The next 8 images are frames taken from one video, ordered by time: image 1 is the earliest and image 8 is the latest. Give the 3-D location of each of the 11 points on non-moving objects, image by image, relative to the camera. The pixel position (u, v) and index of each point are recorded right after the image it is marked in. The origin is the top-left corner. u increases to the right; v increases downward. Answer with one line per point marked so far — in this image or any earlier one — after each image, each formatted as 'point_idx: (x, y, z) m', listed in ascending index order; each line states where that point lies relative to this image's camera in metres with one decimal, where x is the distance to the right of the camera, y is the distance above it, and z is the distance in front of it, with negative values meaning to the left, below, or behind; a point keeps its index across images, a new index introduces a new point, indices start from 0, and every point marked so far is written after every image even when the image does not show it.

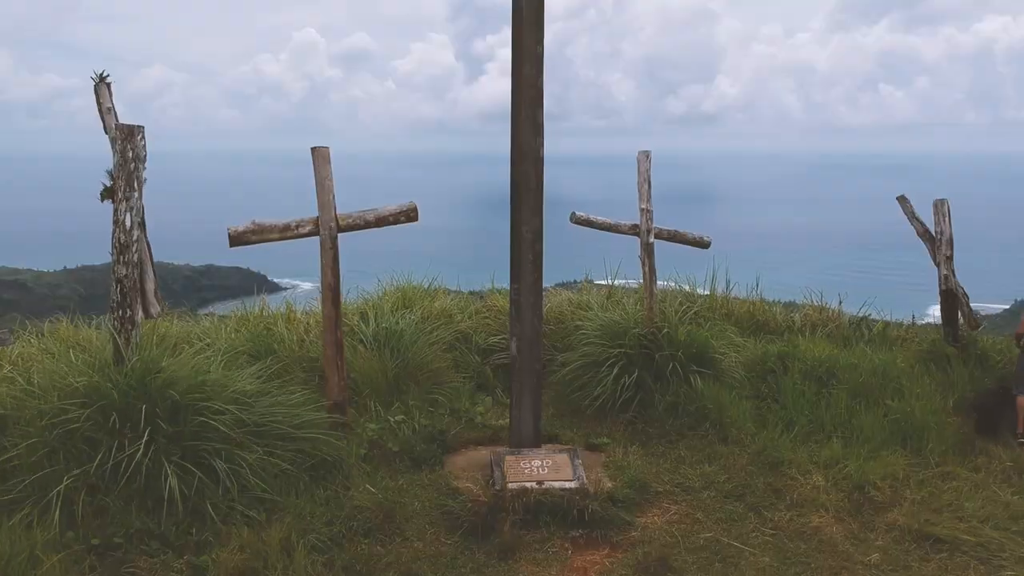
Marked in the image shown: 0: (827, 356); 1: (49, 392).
0: (+1.0, -0.2, +3.4) m
1: (-1.1, -0.2, +2.4) m
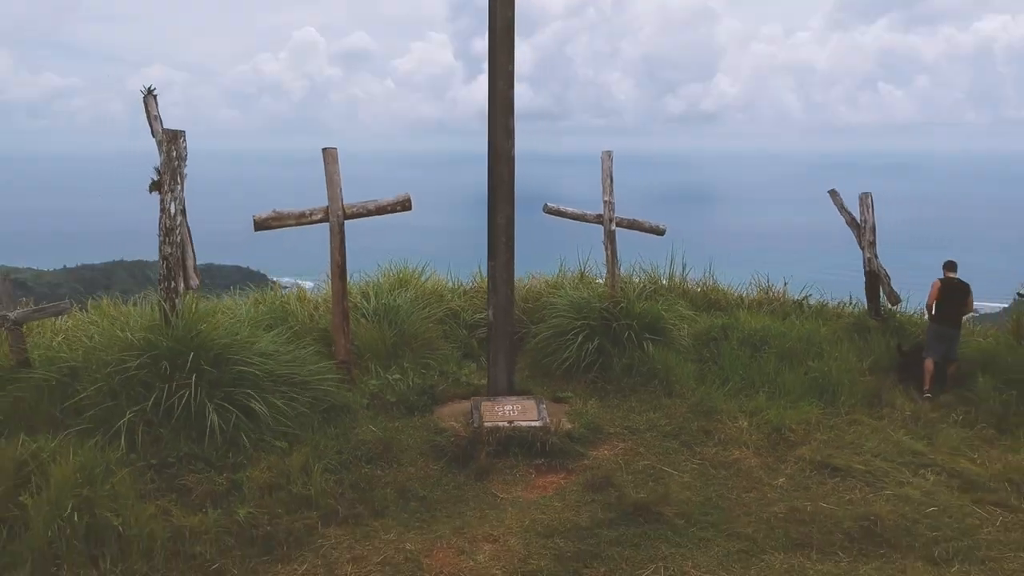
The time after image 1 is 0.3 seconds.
0: (+0.9, -0.1, +3.9) m
1: (-1.1, -0.2, +3.0) m
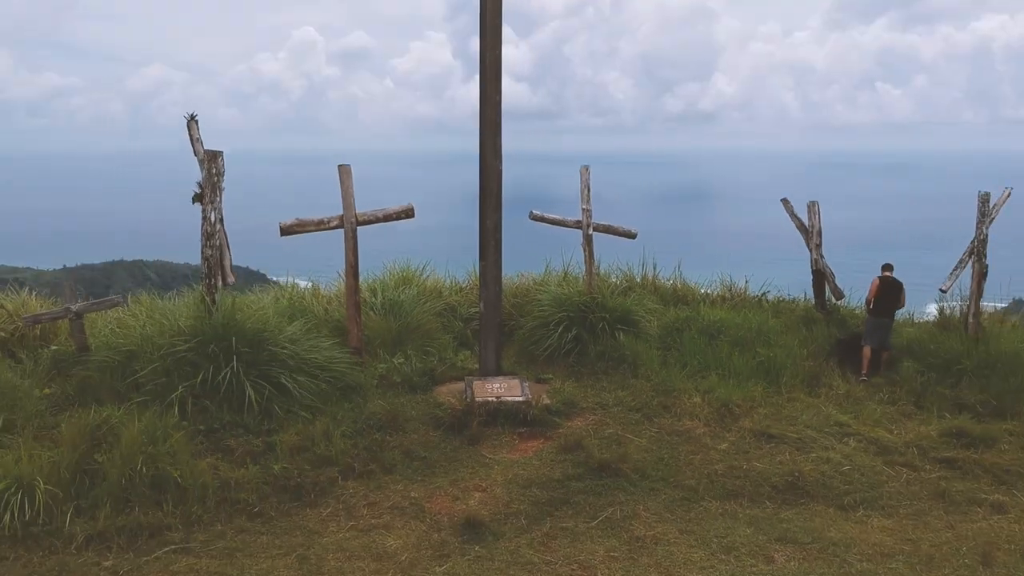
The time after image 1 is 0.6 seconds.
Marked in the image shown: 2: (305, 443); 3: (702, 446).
0: (+0.9, -0.1, +4.5) m
1: (-1.2, -0.2, +3.5) m
2: (-0.6, -0.5, +3.2) m
3: (+0.6, -0.5, +3.4) m
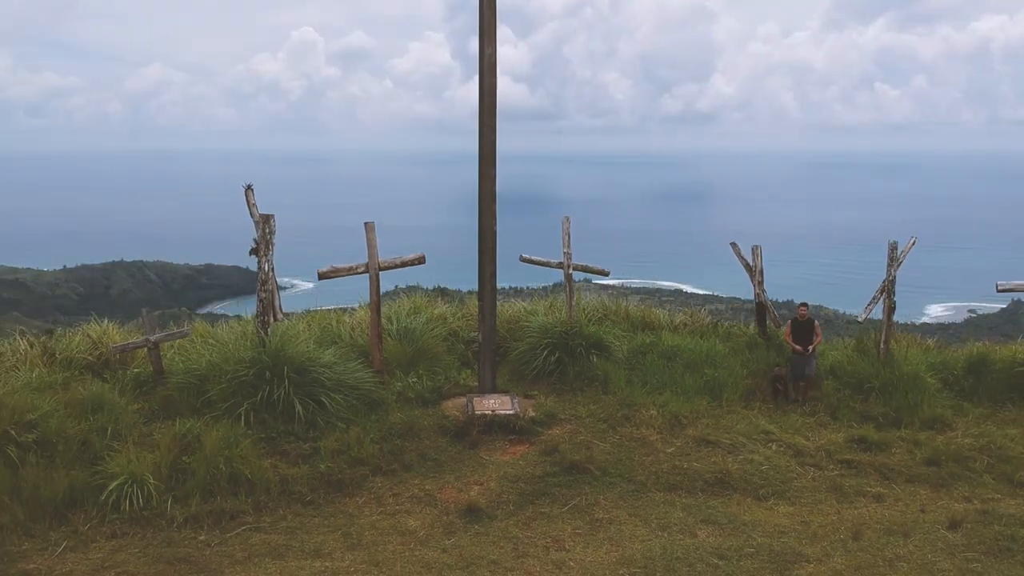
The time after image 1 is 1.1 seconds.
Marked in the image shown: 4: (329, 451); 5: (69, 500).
0: (+0.8, -0.3, +5.4) m
1: (-1.2, -0.3, +4.5) m
2: (-0.7, -0.6, +4.1) m
3: (+0.6, -0.7, +4.3) m
4: (-0.7, -0.6, +4.1) m
5: (-1.5, -0.7, +3.6) m
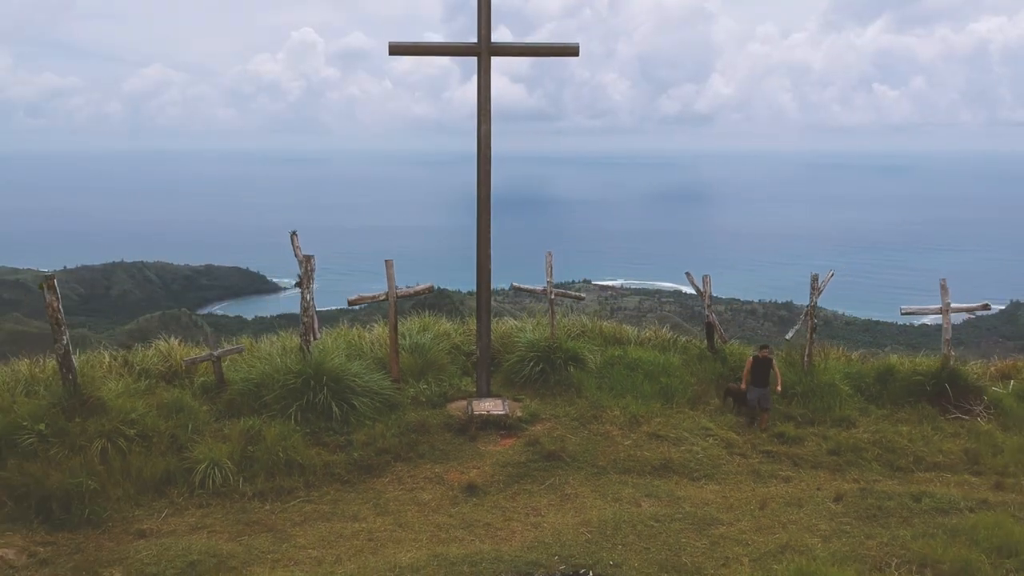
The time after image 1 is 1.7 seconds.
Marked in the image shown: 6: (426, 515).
0: (+0.8, -0.4, +6.6) m
1: (-1.3, -0.4, +5.6) m
2: (-0.7, -0.8, +5.3) m
3: (+0.5, -0.8, +5.4) m
4: (-0.8, -0.8, +5.3) m
5: (-1.6, -0.9, +4.8) m
6: (-0.4, -1.0, +4.6) m
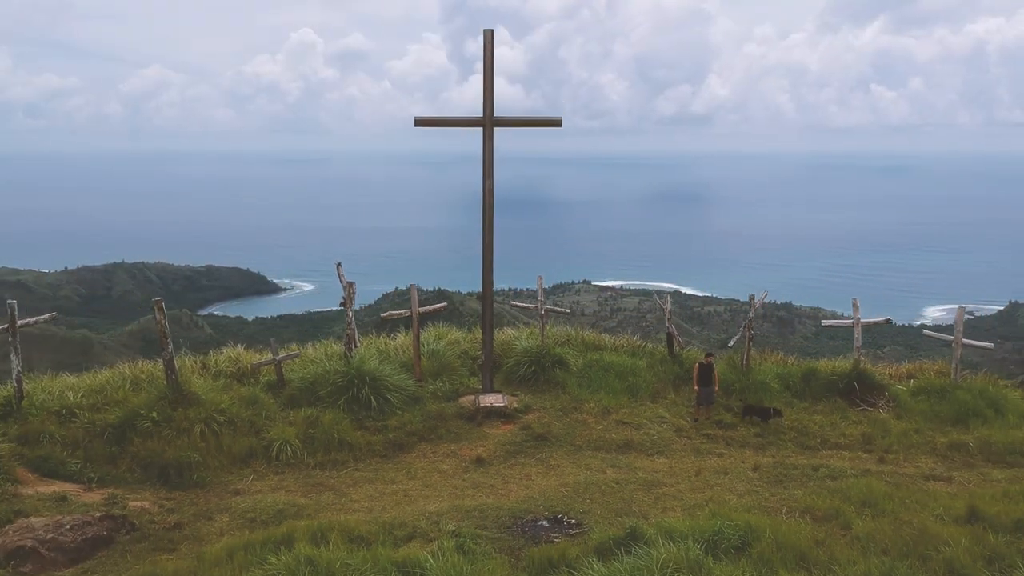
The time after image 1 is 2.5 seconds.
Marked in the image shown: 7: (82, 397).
0: (+0.8, -0.6, +8.1) m
1: (-1.3, -0.6, +7.2) m
2: (-0.7, -0.9, +6.9) m
3: (+0.5, -0.9, +7.0) m
4: (-0.8, -0.9, +6.8) m
5: (-1.6, -1.0, +6.4) m
6: (-0.4, -1.1, +6.1) m
7: (-2.8, -0.7, +6.8) m
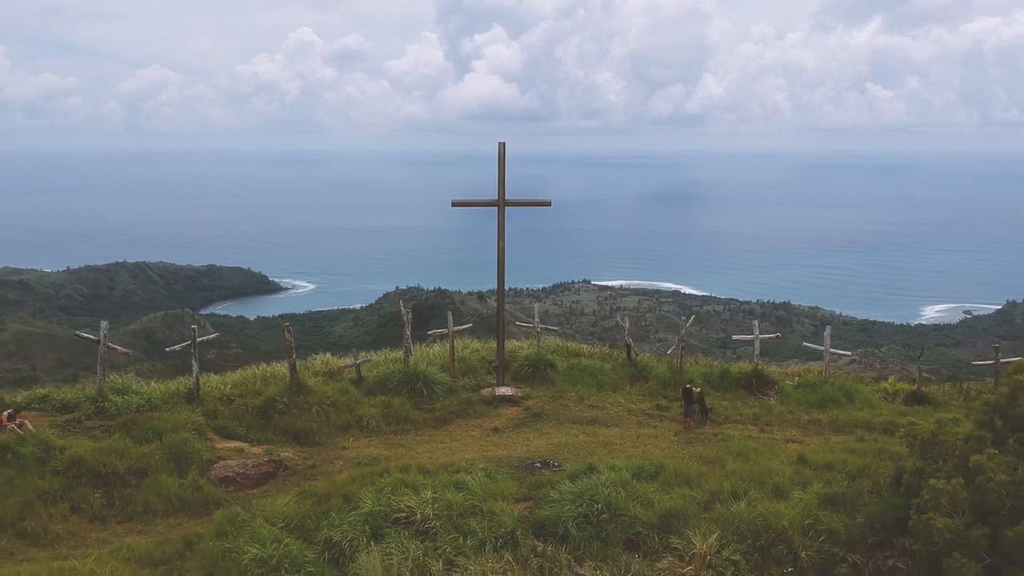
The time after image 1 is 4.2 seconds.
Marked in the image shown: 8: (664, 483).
0: (+0.8, -0.8, +11.6) m
1: (-1.2, -0.9, +10.6) m
2: (-0.7, -1.2, +10.3) m
3: (+0.6, -1.2, +10.5) m
4: (-0.7, -1.2, +10.3) m
5: (-1.5, -1.3, +9.8) m
6: (-0.3, -1.4, +9.6) m
7: (-2.7, -1.0, +10.3) m
8: (+1.2, -1.5, +8.3) m
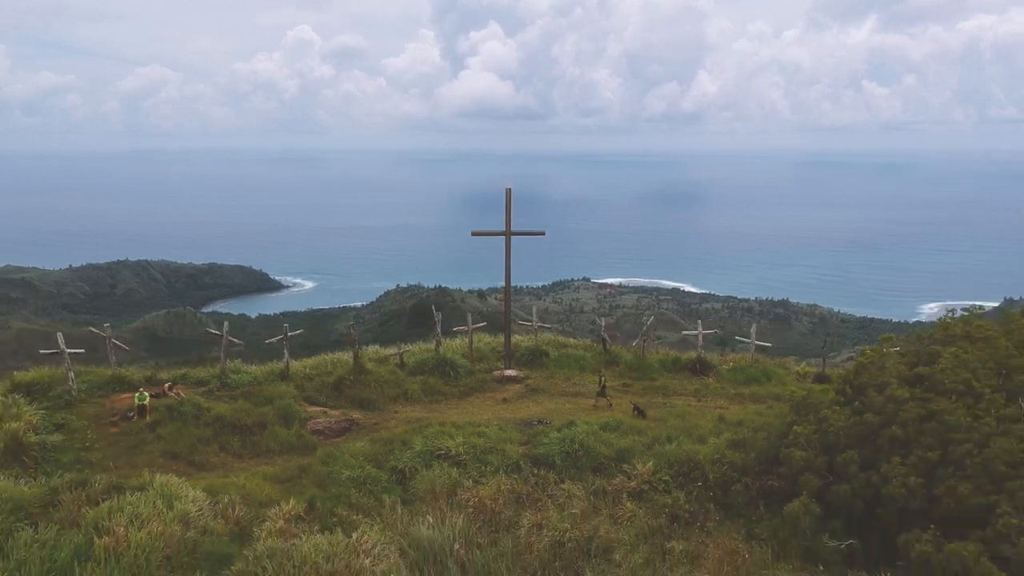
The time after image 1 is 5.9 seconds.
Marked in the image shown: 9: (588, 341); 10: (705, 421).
0: (+0.9, -0.9, +15.3) m
1: (-1.2, -1.0, +14.3) m
2: (-0.6, -1.3, +14.0) m
3: (+0.6, -1.3, +14.2) m
4: (-0.7, -1.3, +14.0) m
5: (-1.5, -1.4, +13.5) m
6: (-0.3, -1.5, +13.3) m
7: (-2.7, -1.1, +14.0) m
8: (+1.3, -1.6, +12.0) m
9: (+1.2, -0.8, +16.0) m
10: (+2.3, -1.6, +12.6) m
